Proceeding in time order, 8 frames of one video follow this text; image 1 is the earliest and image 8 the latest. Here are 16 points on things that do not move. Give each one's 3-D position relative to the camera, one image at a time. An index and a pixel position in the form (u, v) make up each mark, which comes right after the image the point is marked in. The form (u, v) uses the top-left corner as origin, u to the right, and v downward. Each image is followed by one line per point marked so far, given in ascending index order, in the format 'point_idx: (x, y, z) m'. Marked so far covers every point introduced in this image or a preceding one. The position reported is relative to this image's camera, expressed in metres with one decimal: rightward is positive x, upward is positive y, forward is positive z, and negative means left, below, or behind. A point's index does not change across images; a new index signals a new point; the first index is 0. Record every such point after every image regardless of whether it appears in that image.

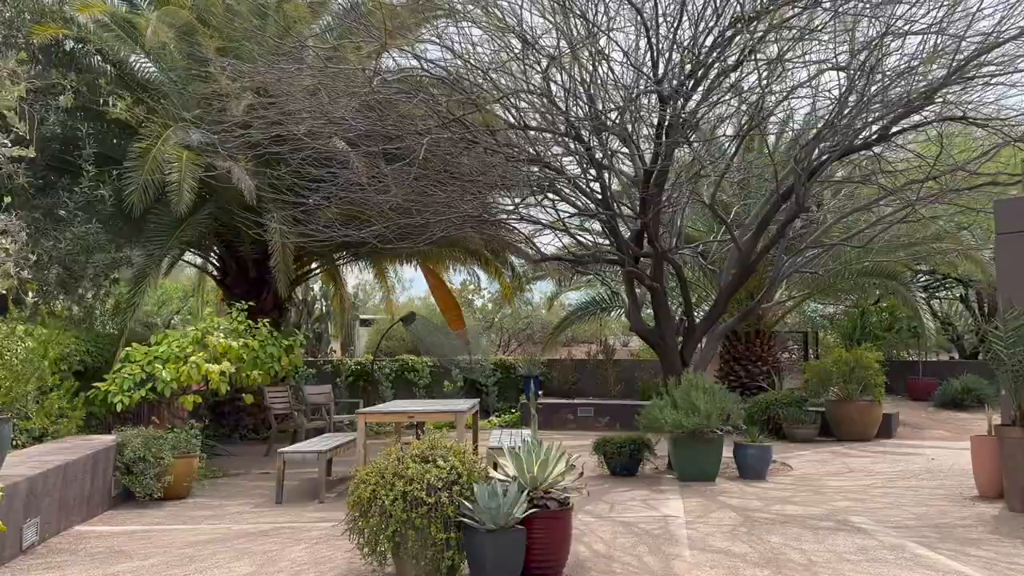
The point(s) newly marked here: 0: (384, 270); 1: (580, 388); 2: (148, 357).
0: (-2.5, +0.3, +17.6) m
1: (+1.4, -2.0, +17.9) m
2: (-3.7, -0.7, +9.2) m
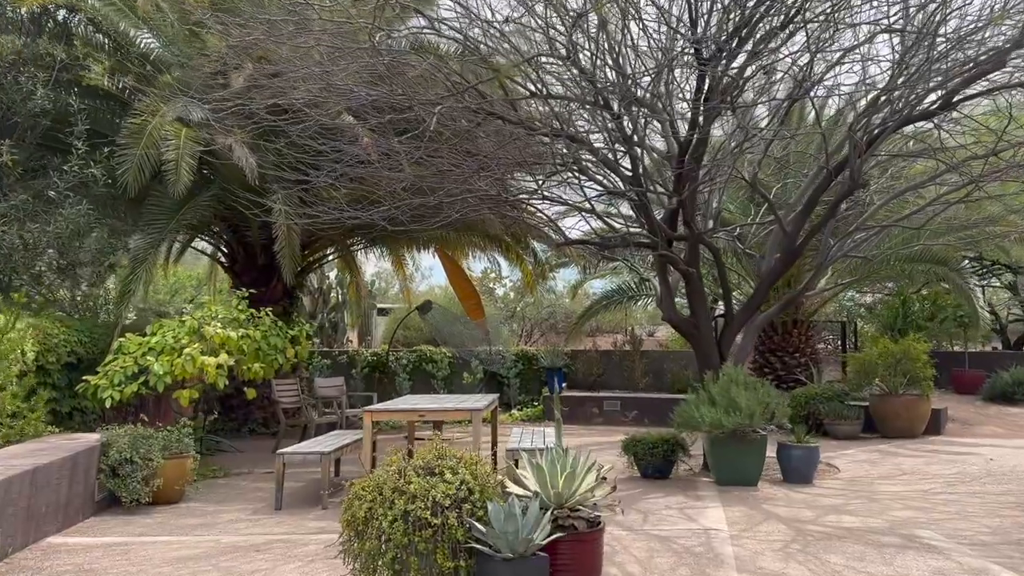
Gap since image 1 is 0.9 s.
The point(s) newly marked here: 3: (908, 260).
0: (-2.1, +0.6, +16.8) m
1: (+1.8, -1.8, +17.1) m
2: (-3.5, -0.6, +8.5) m
3: (+5.9, +0.4, +13.1) m
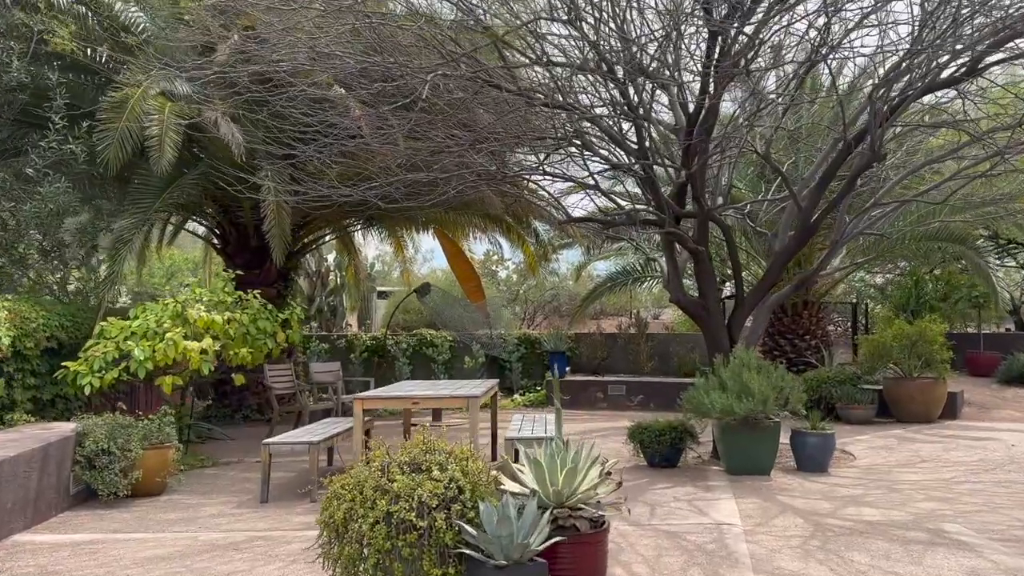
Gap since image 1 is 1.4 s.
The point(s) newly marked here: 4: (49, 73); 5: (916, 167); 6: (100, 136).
0: (-2.1, +0.9, +16.4) m
1: (+1.8, -1.4, +16.7) m
2: (-3.5, -0.4, +8.1) m
3: (+5.9, +0.7, +12.6) m
4: (-4.9, +2.3, +9.3) m
5: (+4.5, +1.3, +9.8) m
6: (-4.3, +1.6, +9.3) m
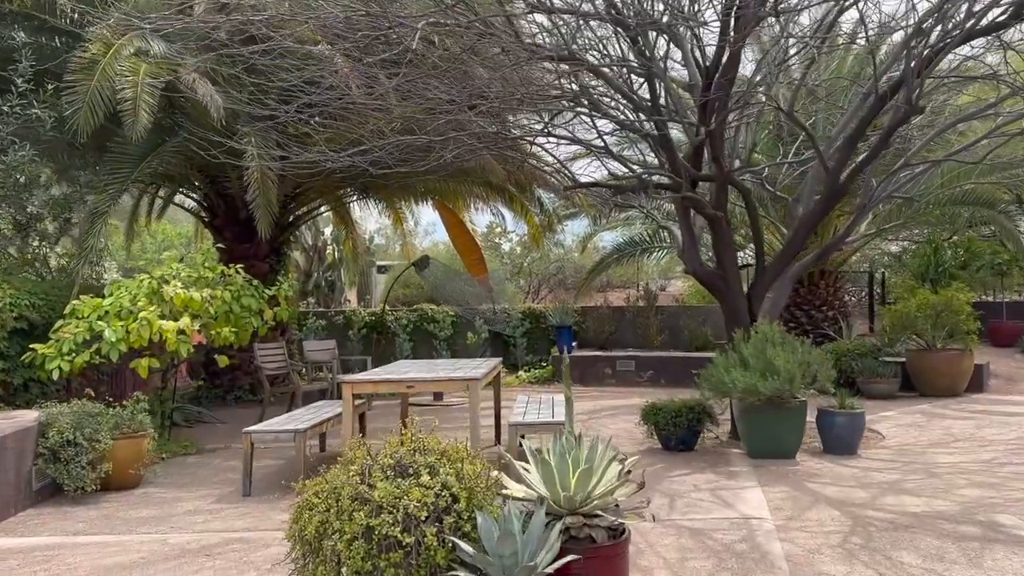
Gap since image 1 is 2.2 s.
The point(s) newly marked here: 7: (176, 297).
0: (-2.0, +1.4, +15.7) m
1: (+1.9, -0.9, +16.1) m
2: (-3.5, -0.2, +7.4) m
3: (+5.9, +1.2, +11.9) m
4: (-4.9, +2.5, +8.6) m
5: (+4.5, +1.7, +9.1) m
6: (-4.3, +1.8, +8.6) m
7: (-2.9, -0.1, +7.6) m
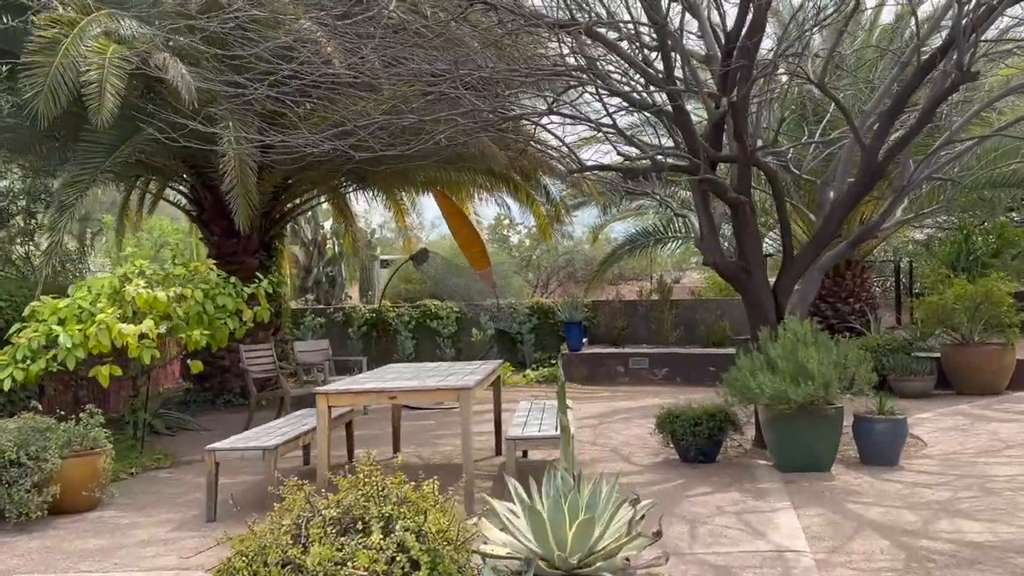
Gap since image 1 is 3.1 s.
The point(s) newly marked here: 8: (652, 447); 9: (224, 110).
0: (-1.9, +1.5, +14.9) m
1: (+2.1, -0.8, +15.3) m
2: (-3.5, -0.2, +6.7) m
3: (+6.0, +1.3, +11.1) m
4: (-4.9, +2.5, +7.9) m
5: (+4.5, +1.8, +8.2) m
6: (-4.3, +1.8, +7.9) m
7: (-2.9, -0.1, +6.9) m
8: (+1.2, -1.4, +7.7) m
9: (-2.7, +1.6, +8.2) m
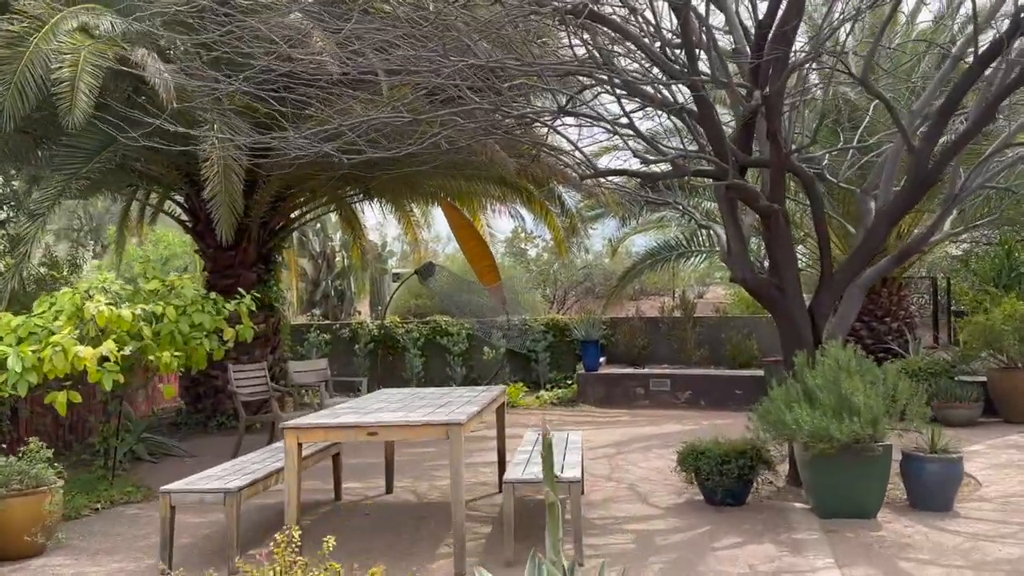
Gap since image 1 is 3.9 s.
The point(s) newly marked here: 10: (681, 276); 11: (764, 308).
0: (-1.7, +1.2, +14.3) m
1: (+2.3, -1.1, +14.4) m
2: (-3.5, -0.3, +6.1) m
3: (+6.1, +1.1, +10.2) m
4: (-4.8, +2.4, +7.3) m
5: (+4.6, +1.6, +7.4) m
6: (-4.3, +1.7, +7.3) m
7: (-2.9, -0.2, +6.2) m
8: (+1.3, -1.5, +6.9) m
9: (-2.6, +1.5, +7.5) m
10: (+3.7, +0.3, +19.3) m
11: (+2.0, -0.2, +7.0) m
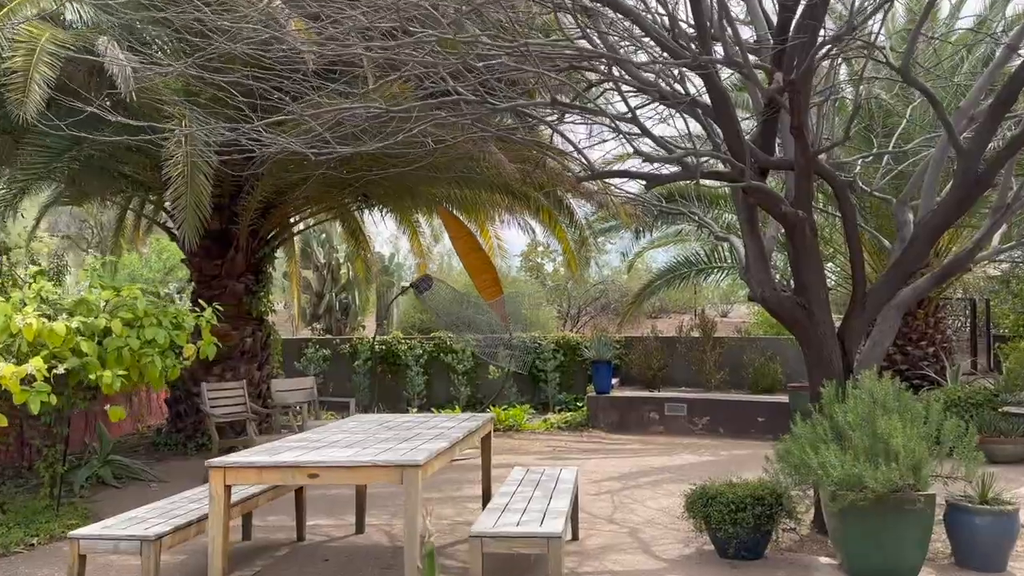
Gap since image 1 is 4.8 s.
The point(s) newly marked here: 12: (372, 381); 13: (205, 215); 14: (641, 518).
0: (-1.5, +1.0, +13.5) m
1: (+2.4, -1.3, +13.6) m
2: (-3.6, -0.4, +5.4) m
3: (+6.1, +0.8, +9.2) m
4: (-4.9, +2.3, +6.7) m
5: (+4.5, +1.4, +6.5) m
6: (-4.3, +1.6, +6.7) m
7: (-3.0, -0.3, +5.5) m
8: (+1.2, -1.7, +6.1) m
9: (-2.6, +1.4, +6.8) m
10: (+4.0, -0.1, +18.4) m
11: (+1.9, -0.3, +6.1) m
12: (-2.1, -1.4, +13.7) m
13: (-2.6, +0.6, +7.5) m
14: (+1.0, -1.7, +6.6) m
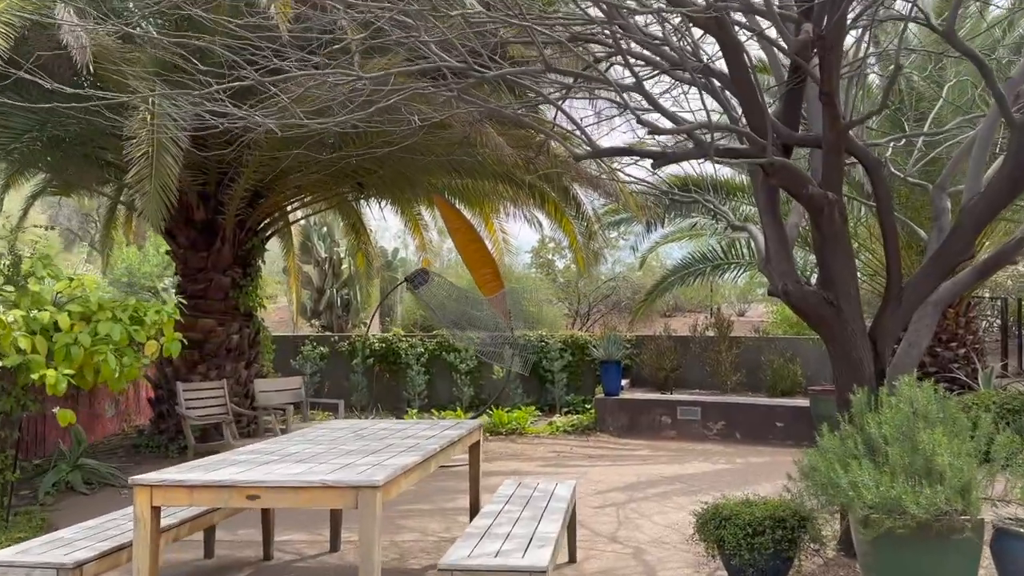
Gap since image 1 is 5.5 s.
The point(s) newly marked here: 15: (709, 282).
0: (-1.5, +1.1, +12.9) m
1: (+2.5, -1.3, +12.9) m
2: (-3.6, -0.3, +4.8) m
3: (+6.1, +0.8, +8.5) m
4: (-4.9, +2.4, +6.2) m
5: (+4.5, +1.4, +5.8) m
6: (-4.4, +1.7, +6.1) m
7: (-3.0, -0.2, +4.9) m
8: (+1.1, -1.6, +5.5) m
9: (-2.7, +1.5, +6.3) m
10: (+4.1, -0.1, +17.7) m
11: (+1.8, -0.3, +5.4) m
12: (-2.1, -1.4, +13.1) m
13: (-2.6, +0.7, +7.0) m
14: (+0.9, -1.7, +5.9) m
15: (+3.0, +0.1, +13.5) m
